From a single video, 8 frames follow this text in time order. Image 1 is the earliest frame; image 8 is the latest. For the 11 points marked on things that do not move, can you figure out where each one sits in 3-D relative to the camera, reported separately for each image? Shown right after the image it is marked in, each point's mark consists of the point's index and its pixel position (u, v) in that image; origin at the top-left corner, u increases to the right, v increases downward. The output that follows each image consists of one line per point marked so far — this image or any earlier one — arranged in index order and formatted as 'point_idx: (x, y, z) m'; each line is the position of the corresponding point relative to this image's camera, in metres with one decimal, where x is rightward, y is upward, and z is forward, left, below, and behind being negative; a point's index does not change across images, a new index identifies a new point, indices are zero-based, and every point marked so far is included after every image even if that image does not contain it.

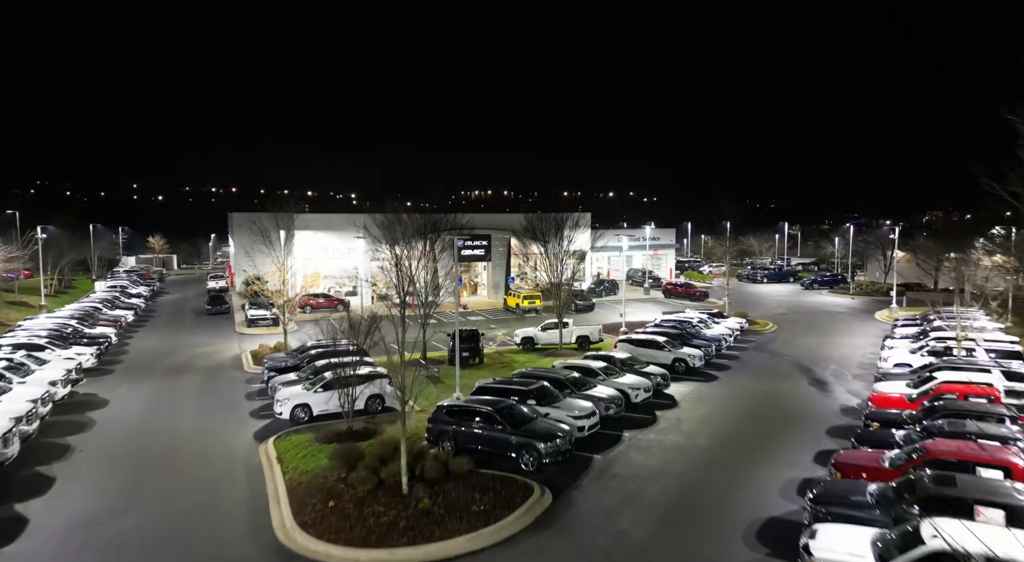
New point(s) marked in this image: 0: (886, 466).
0: (+5.8, -2.9, +10.7) m
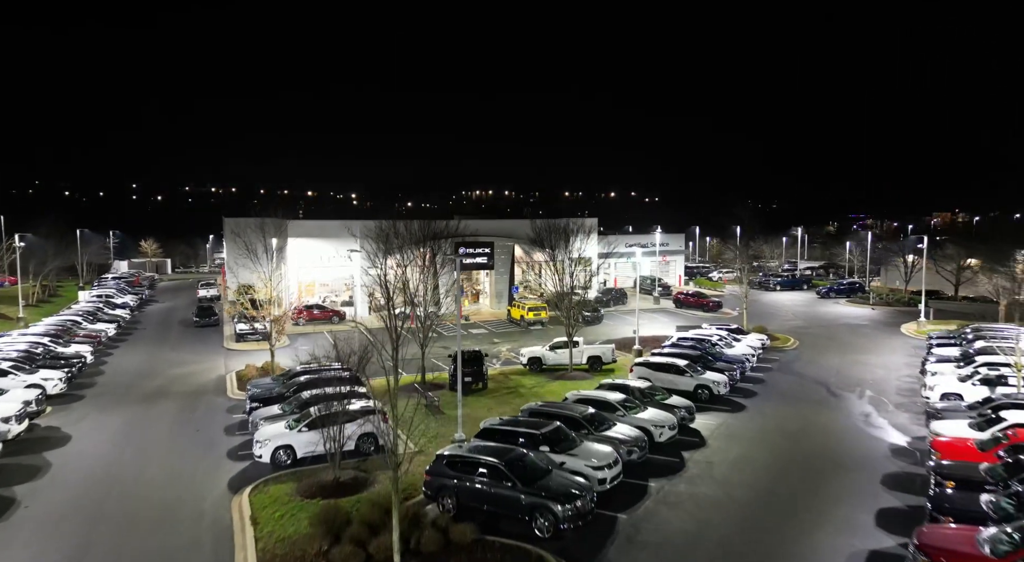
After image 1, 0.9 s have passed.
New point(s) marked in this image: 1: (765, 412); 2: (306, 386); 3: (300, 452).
0: (+6.0, -3.4, +8.8) m
1: (+7.0, -3.6, +19.4) m
2: (-5.7, -2.9, +19.3) m
3: (-4.7, -3.8, +15.5) m
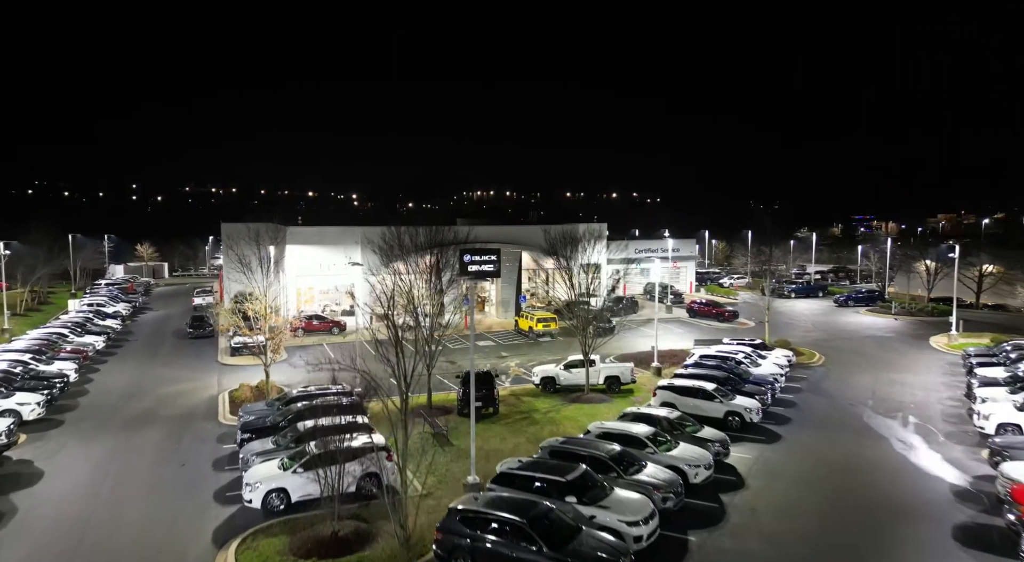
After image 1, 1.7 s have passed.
0: (+6.3, -3.9, +7.2) m
1: (+7.4, -4.1, +17.8) m
2: (-5.3, -3.4, +17.7) m
3: (-4.4, -4.3, +13.9) m
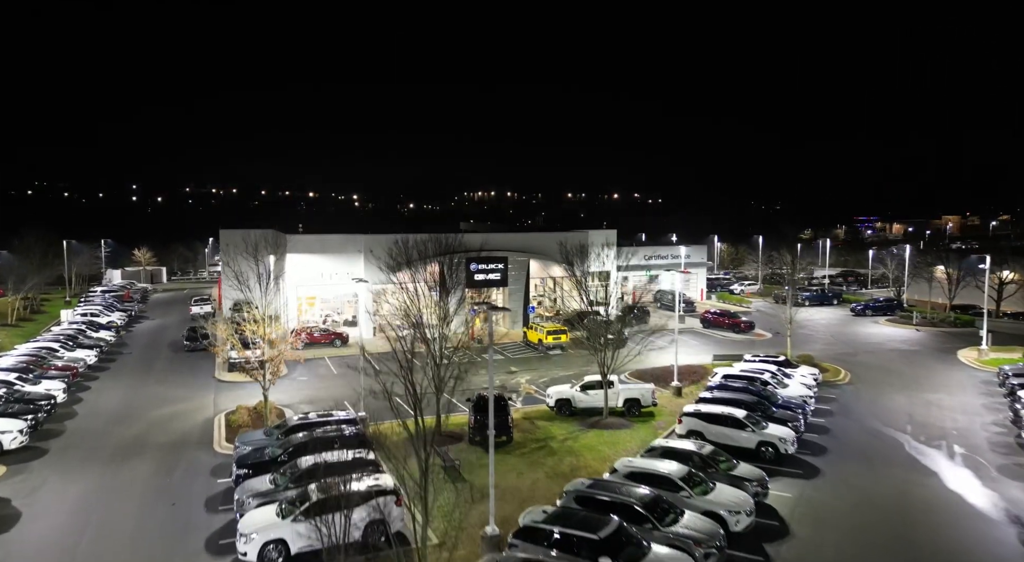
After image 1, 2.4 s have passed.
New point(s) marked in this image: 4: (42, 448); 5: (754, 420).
0: (+6.7, -4.4, +5.8) m
1: (+7.8, -4.6, +16.5) m
2: (-4.9, -3.9, +16.3) m
3: (-3.9, -4.8, +12.6) m
4: (-13.0, -4.6, +19.3) m
5: (+6.3, -3.6, +18.1) m
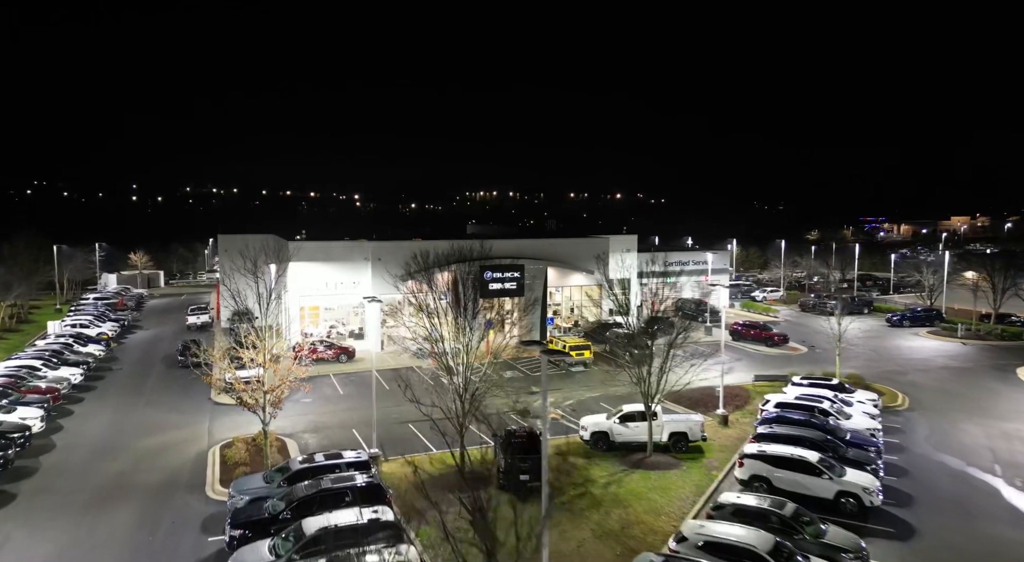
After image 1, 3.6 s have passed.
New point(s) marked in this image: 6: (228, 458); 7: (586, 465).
0: (+7.6, -4.9, +3.4) m
1: (+8.7, -5.1, +14.0) m
2: (-4.0, -4.4, +13.9) m
3: (-3.1, -5.3, +10.2) m
4: (-12.1, -5.1, +16.9) m
5: (+7.1, -4.1, +15.7) m
6: (-7.6, -4.8, +18.7) m
7: (+1.9, -4.8, +18.0) m
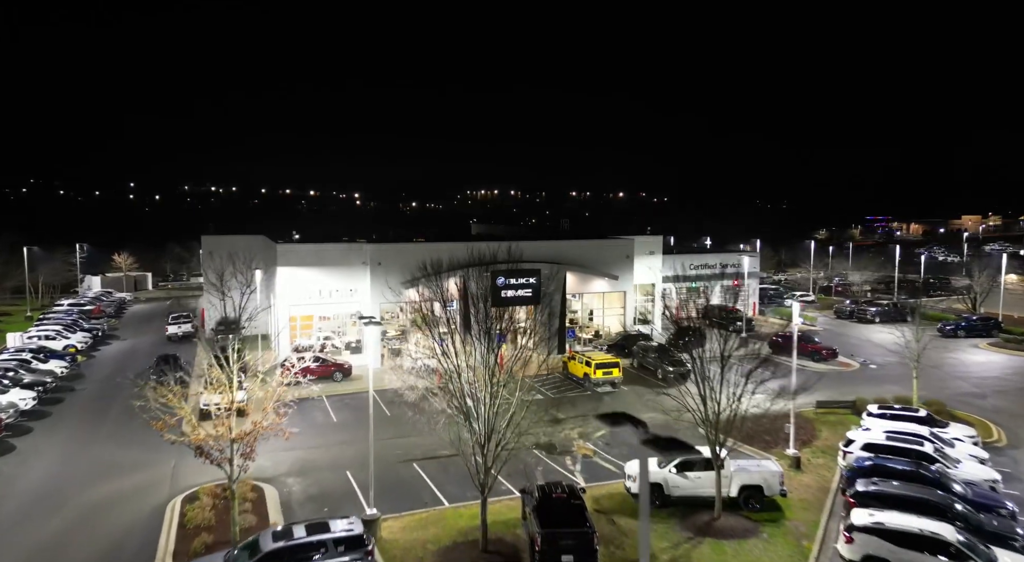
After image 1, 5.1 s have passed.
0: (+8.3, -5.3, -0.4) m
1: (+9.4, -5.5, +10.2) m
2: (-3.3, -4.7, +10.1) m
3: (-2.4, -5.6, +6.4) m
4: (-11.4, -5.4, +13.1) m
5: (+7.8, -4.5, +11.9) m
6: (-6.9, -5.1, +15.0) m
7: (+2.6, -5.1, +14.3) m
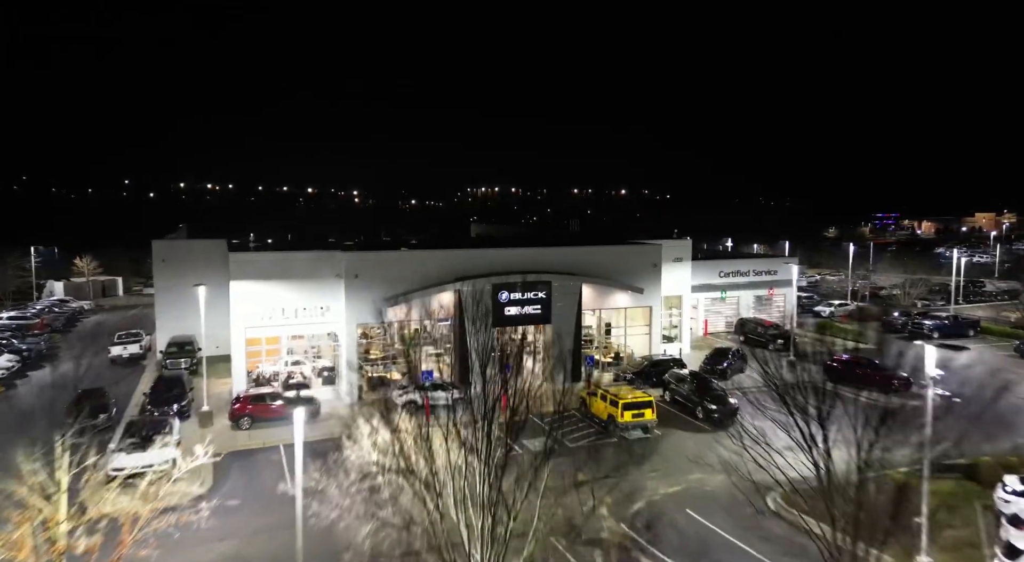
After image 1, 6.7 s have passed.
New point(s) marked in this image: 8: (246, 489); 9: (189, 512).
0: (+8.4, -6.0, -5.9) m
1: (+9.6, -6.1, +4.7) m
2: (-3.1, -5.4, +4.6) m
3: (-2.2, -6.3, +0.9) m
4: (-11.2, -6.1, +7.6) m
5: (+8.0, -5.1, +6.4) m
6: (-6.7, -5.7, +9.5) m
7: (+2.8, -5.8, +8.8) m
8: (-6.7, -5.2, +17.6) m
9: (-7.6, -5.4, +17.0) m
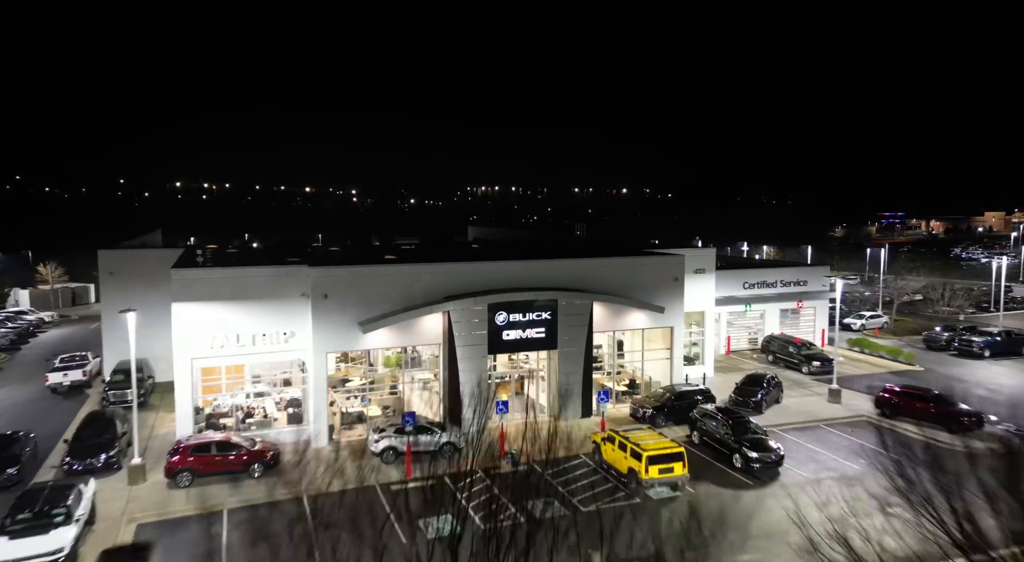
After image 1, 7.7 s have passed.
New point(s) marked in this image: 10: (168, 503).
0: (+8.4, -6.6, -9.9) m
1: (+9.5, -6.8, +0.7) m
2: (-3.2, -6.0, +0.6) m
3: (-2.3, -7.0, -3.1) m
4: (-11.3, -6.7, +3.6) m
5: (+8.0, -5.8, +2.3) m
6: (-6.8, -6.4, +5.4) m
7: (+2.8, -6.4, +4.7) m
8: (-6.7, -5.9, +13.5) m
9: (-7.6, -6.0, +12.9) m
10: (-8.4, -5.5, +17.1) m
